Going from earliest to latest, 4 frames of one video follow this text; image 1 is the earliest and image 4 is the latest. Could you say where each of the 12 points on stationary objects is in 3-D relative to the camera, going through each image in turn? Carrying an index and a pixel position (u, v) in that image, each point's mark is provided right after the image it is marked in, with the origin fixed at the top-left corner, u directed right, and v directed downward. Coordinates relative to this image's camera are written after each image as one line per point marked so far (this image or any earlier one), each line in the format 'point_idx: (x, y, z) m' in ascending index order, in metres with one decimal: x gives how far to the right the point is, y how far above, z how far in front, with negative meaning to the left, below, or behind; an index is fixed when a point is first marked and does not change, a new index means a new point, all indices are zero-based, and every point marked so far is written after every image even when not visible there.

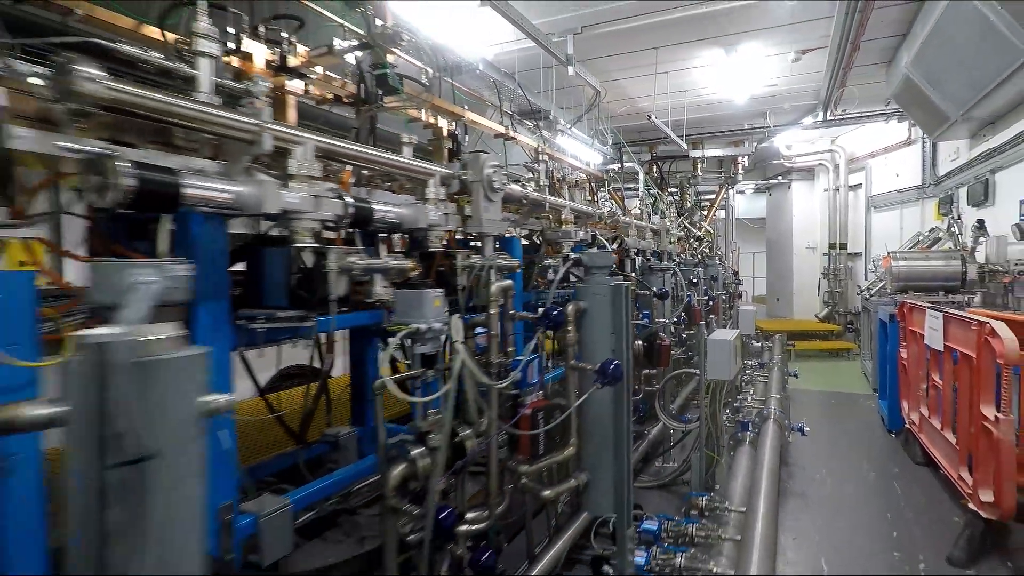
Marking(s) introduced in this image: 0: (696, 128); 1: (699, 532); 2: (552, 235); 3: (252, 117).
0: (+2.0, +1.8, +6.3) m
1: (+0.6, -0.8, +1.8) m
2: (+0.2, +0.2, +2.4) m
3: (-0.5, +0.3, +1.2) m
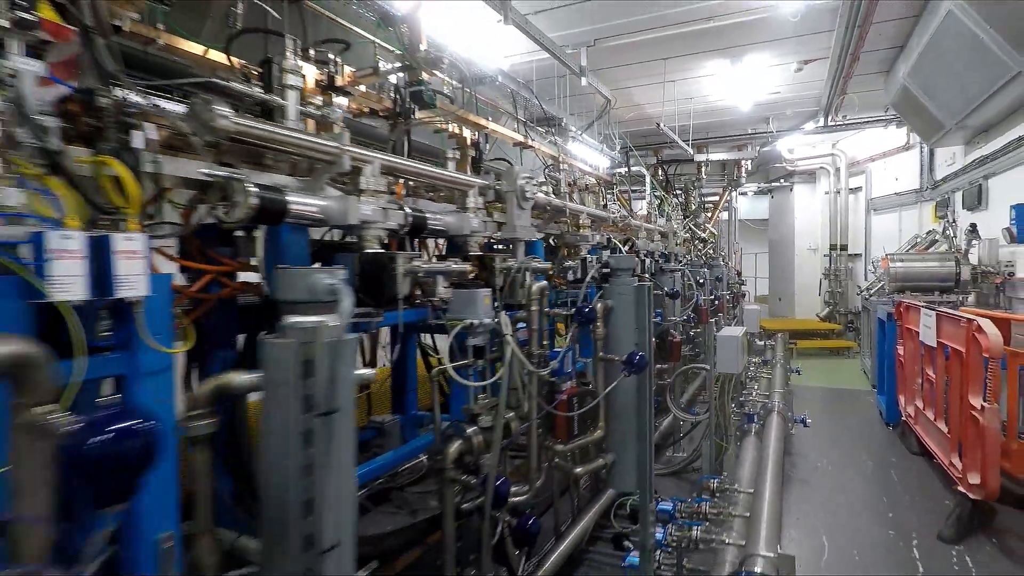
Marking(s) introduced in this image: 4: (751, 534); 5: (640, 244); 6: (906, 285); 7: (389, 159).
0: (+2.1, +1.8, +6.5) m
1: (+0.7, -0.8, +2.0) m
2: (+0.3, +0.2, +2.6) m
3: (-0.4, +0.3, +1.4) m
4: (+0.8, -0.8, +1.8) m
5: (+0.8, +0.3, +3.7) m
6: (+2.5, 0.0, +3.6) m
7: (-0.3, +0.3, +1.5) m
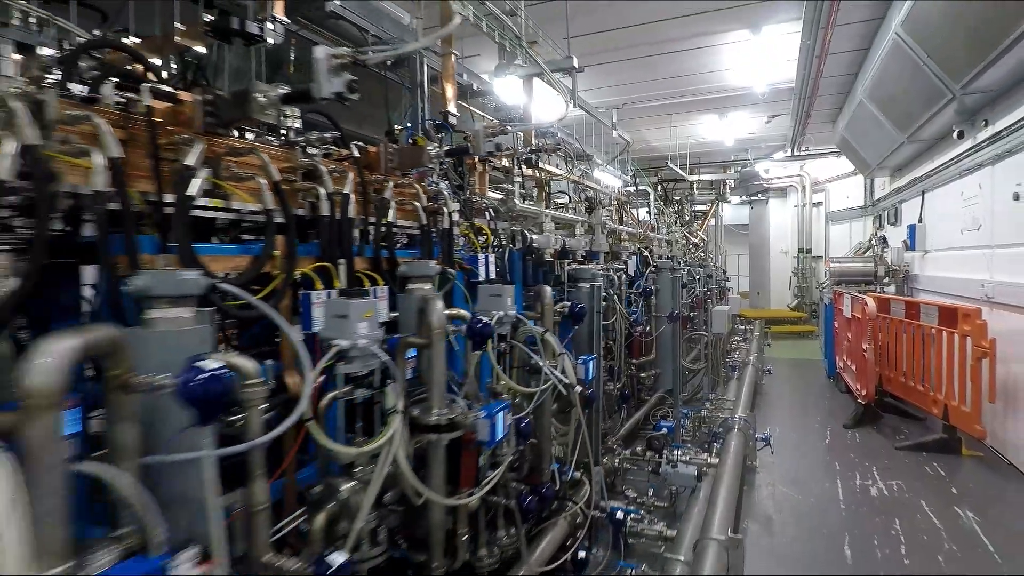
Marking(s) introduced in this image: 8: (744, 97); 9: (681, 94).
0: (+2.6, +1.8, +8.0) m
1: (+1.2, -0.7, +3.5) m
2: (+0.8, +0.3, +4.1) m
3: (+0.1, +0.4, +2.8) m
4: (+1.3, -0.7, +3.4) m
5: (+1.3, +0.3, +5.2) m
6: (+3.0, +0.1, +5.2) m
7: (+0.2, +0.4, +3.0) m
8: (+2.1, +1.7, +5.1) m
9: (+1.5, +1.7, +5.0) m
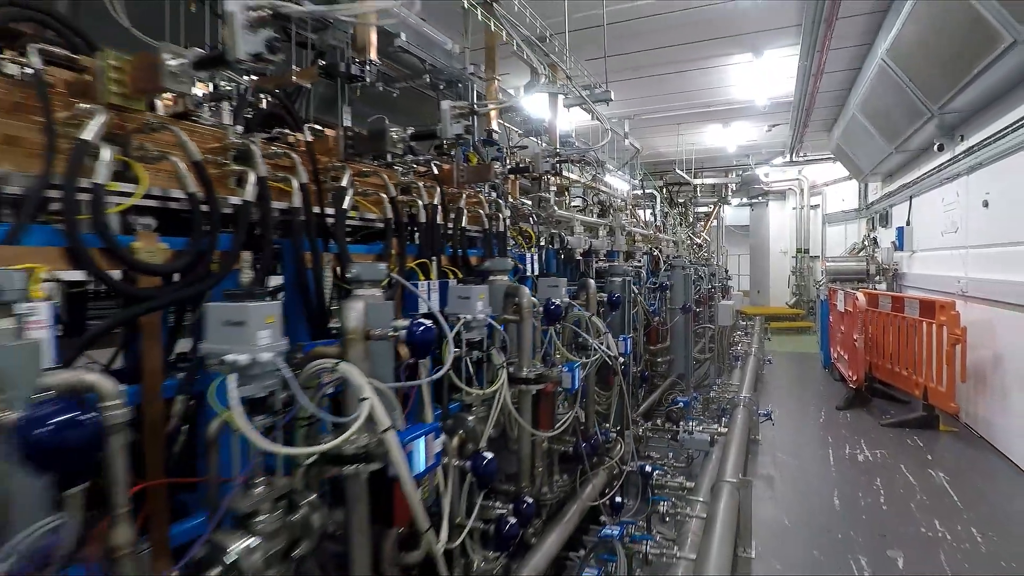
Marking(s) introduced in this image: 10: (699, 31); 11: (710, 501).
0: (+2.8, +1.9, +8.4) m
1: (+1.4, -0.7, +4.0) m
2: (+1.0, +0.3, +4.5) m
3: (+0.3, +0.4, +3.3) m
4: (+1.5, -0.7, +3.8) m
5: (+1.5, +0.4, +5.7) m
6: (+3.2, +0.1, +5.6) m
7: (+0.4, +0.4, +3.4) m
8: (+2.3, +1.7, +5.6) m
9: (+1.7, +1.7, +5.5) m
10: (+1.2, +1.7, +3.7) m
11: (+0.7, -0.8, +2.1) m
